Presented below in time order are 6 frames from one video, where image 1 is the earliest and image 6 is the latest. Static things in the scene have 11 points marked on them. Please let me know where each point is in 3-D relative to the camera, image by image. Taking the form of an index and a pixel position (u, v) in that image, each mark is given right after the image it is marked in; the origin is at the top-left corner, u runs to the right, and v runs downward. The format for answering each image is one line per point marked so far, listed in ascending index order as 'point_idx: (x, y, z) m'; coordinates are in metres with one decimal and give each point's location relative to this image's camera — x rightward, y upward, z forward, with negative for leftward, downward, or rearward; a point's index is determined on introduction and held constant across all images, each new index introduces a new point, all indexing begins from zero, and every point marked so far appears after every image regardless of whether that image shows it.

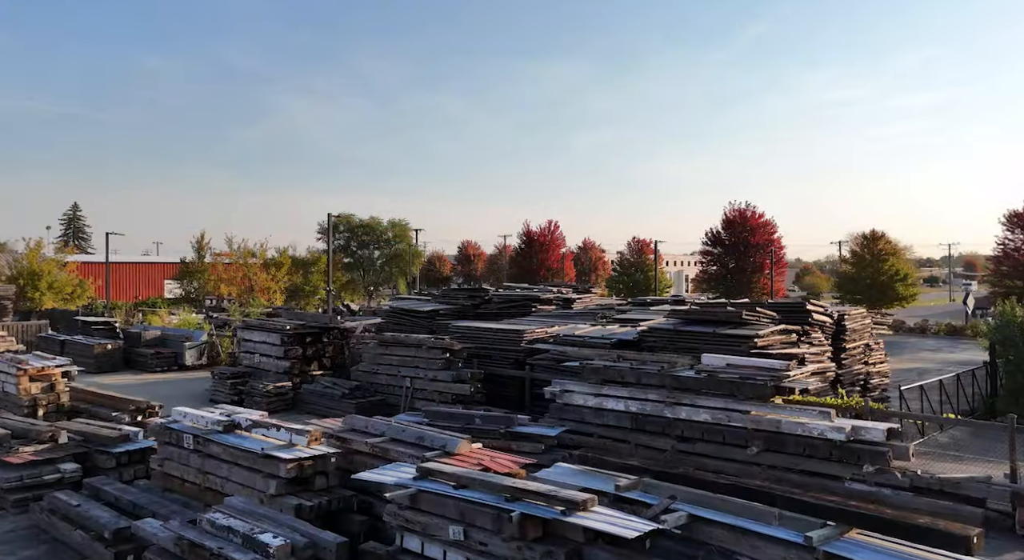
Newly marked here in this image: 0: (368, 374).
0: (-3.5, -2.3, +17.4) m
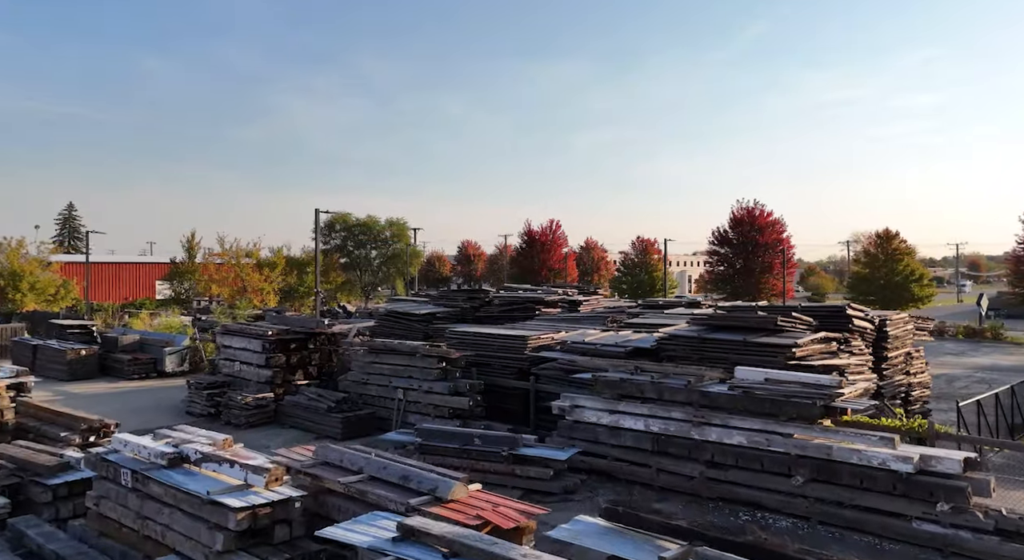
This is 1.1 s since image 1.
0: (-3.5, -2.3, +15.8) m
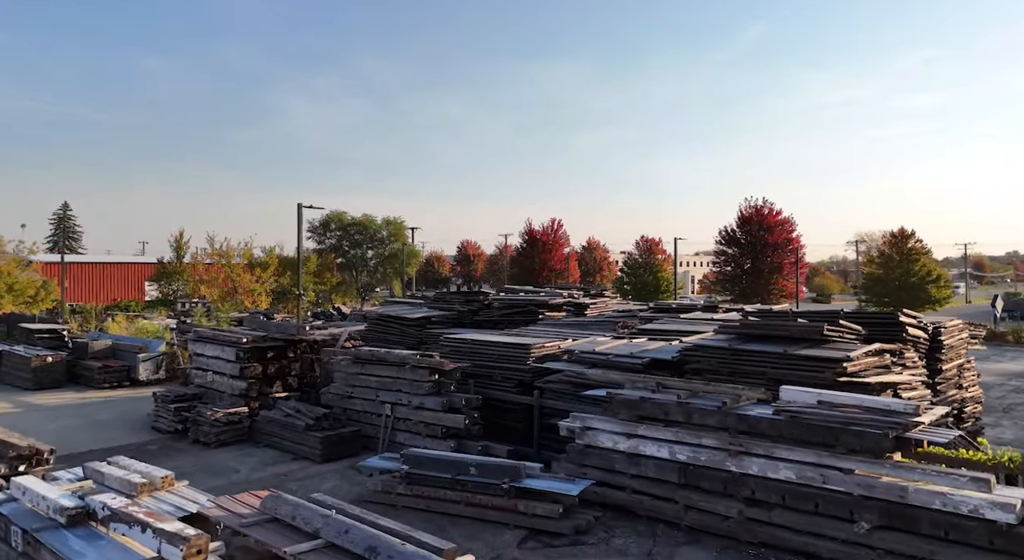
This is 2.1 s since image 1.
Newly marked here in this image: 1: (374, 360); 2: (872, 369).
0: (-3.4, -2.4, +14.2) m
1: (-2.7, -1.6, +13.8) m
2: (+4.9, -1.2, +9.7) m
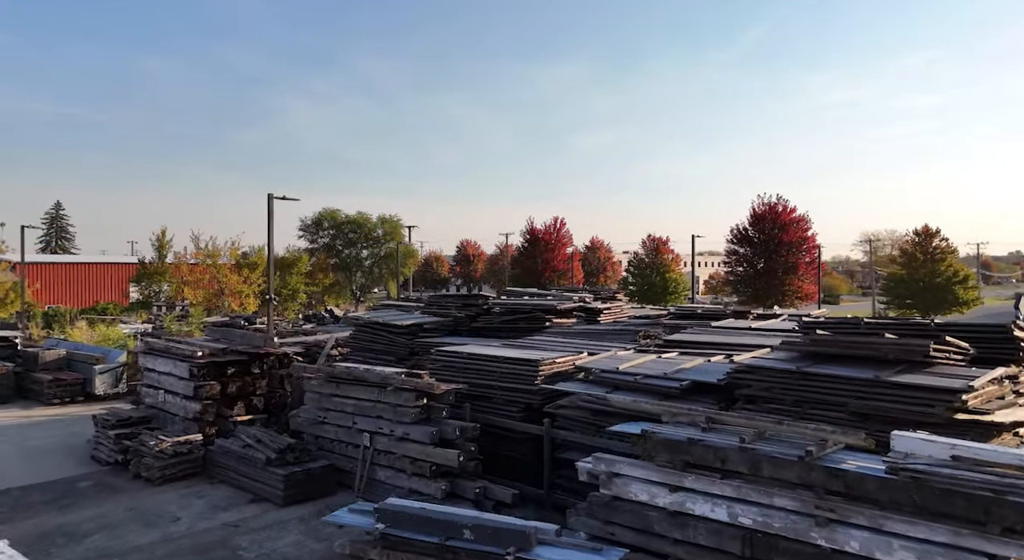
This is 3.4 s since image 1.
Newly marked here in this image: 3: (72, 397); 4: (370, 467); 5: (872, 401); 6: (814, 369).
0: (-3.4, -2.4, +11.9) m
1: (-2.6, -1.6, +11.4) m
2: (+5.0, -1.3, +7.4) m
3: (-11.3, -3.0, +18.2) m
4: (-2.2, -2.9, +10.9) m
5: (+3.8, -1.3, +7.5) m
6: (+3.5, -1.0, +8.2) m
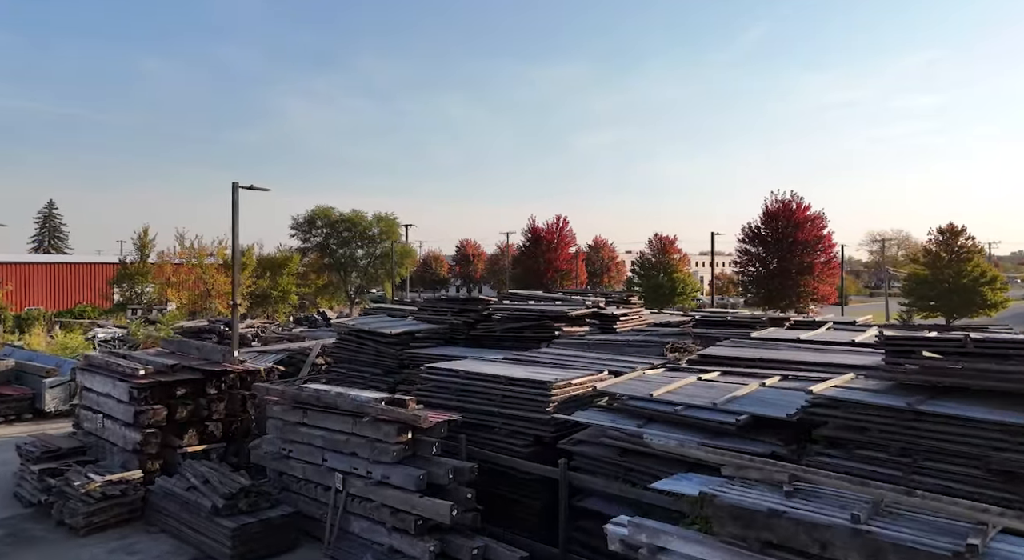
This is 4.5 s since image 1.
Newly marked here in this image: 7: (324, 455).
0: (-3.3, -2.5, +9.8) m
1: (-2.5, -1.7, +9.3) m
2: (+5.1, -1.3, +5.3) m
3: (-11.2, -3.0, +16.0) m
4: (-2.1, -2.9, +8.8) m
5: (+3.9, -1.3, +5.4) m
6: (+3.6, -1.1, +6.0) m
7: (-2.4, -2.3, +9.2) m
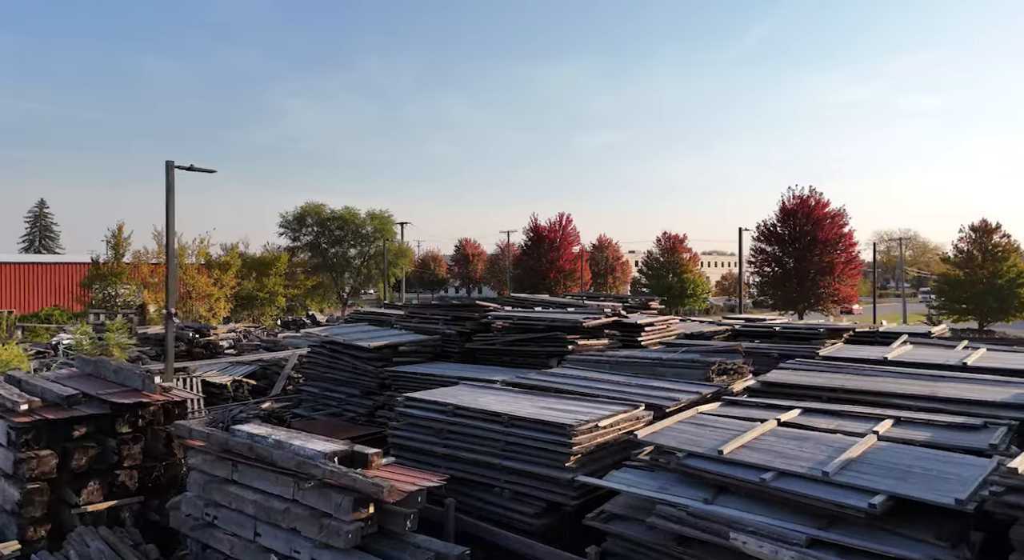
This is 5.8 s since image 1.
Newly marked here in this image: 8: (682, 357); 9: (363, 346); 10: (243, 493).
0: (-3.2, -2.5, +7.2) m
1: (-2.5, -1.7, +6.7) m
2: (+5.1, -1.4, +2.7) m
3: (-11.1, -3.1, +13.5) m
4: (-2.0, -3.0, +6.2) m
5: (+4.0, -1.4, +2.8) m
6: (+3.6, -1.1, +3.5) m
7: (-2.4, -2.3, +6.6) m
8: (+2.5, -1.1, +10.1) m
9: (-2.5, -1.1, +11.8) m
10: (-2.6, -2.0, +6.8) m
